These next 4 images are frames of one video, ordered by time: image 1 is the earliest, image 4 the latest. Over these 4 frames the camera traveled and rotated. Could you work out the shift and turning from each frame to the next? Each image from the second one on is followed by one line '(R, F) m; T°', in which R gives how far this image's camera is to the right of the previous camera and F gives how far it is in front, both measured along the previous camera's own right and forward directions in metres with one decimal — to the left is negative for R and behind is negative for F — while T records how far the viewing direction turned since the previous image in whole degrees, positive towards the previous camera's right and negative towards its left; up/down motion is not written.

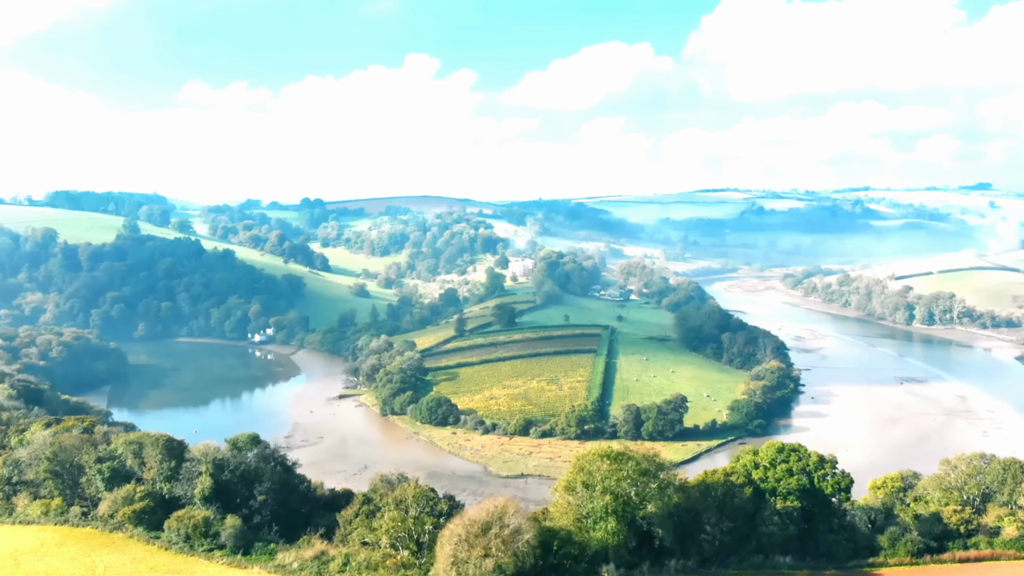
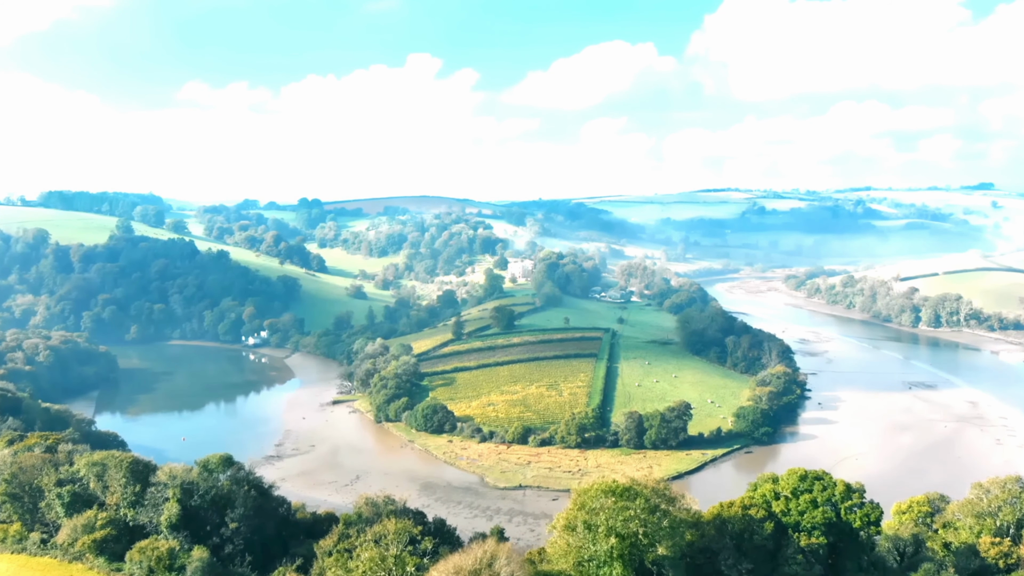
(+0.2, +1.8) m; 0°
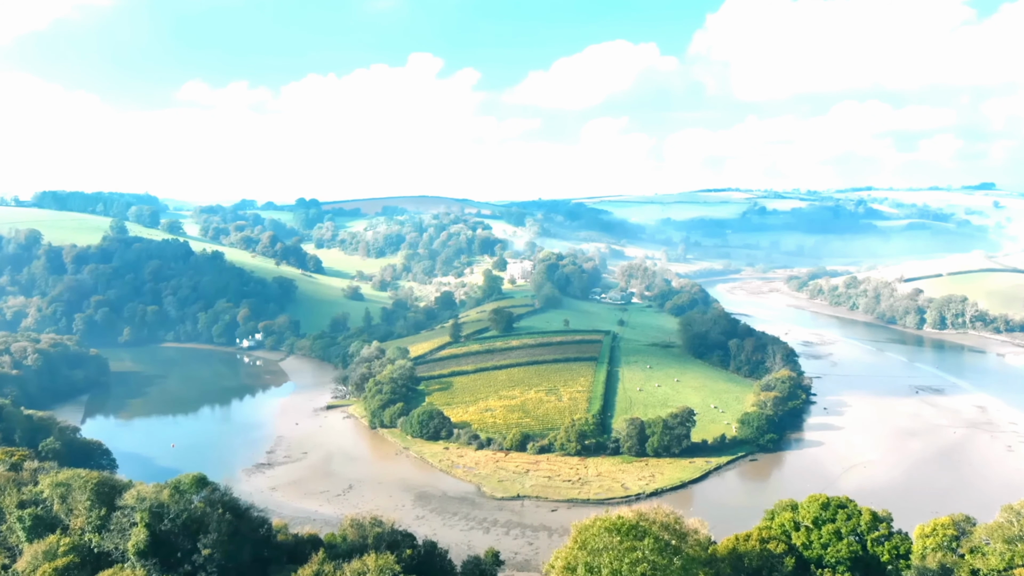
(+0.2, +1.4) m; 0°
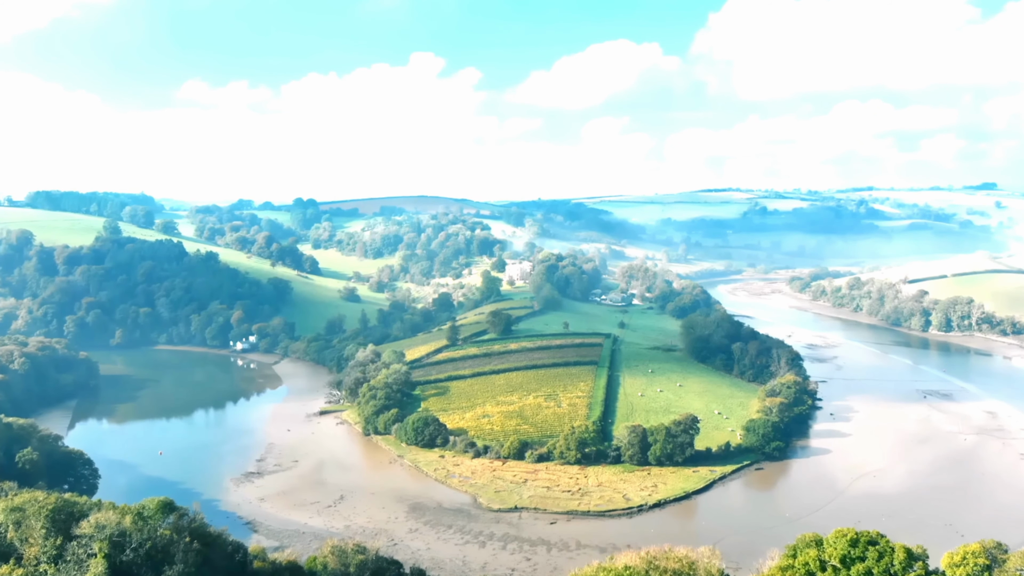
(+0.2, +1.6) m; 0°
